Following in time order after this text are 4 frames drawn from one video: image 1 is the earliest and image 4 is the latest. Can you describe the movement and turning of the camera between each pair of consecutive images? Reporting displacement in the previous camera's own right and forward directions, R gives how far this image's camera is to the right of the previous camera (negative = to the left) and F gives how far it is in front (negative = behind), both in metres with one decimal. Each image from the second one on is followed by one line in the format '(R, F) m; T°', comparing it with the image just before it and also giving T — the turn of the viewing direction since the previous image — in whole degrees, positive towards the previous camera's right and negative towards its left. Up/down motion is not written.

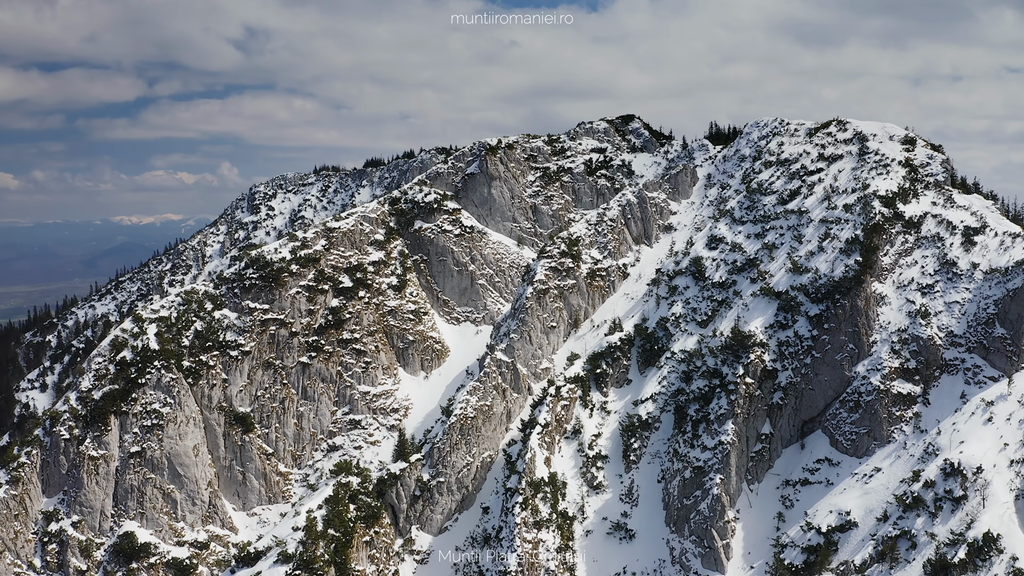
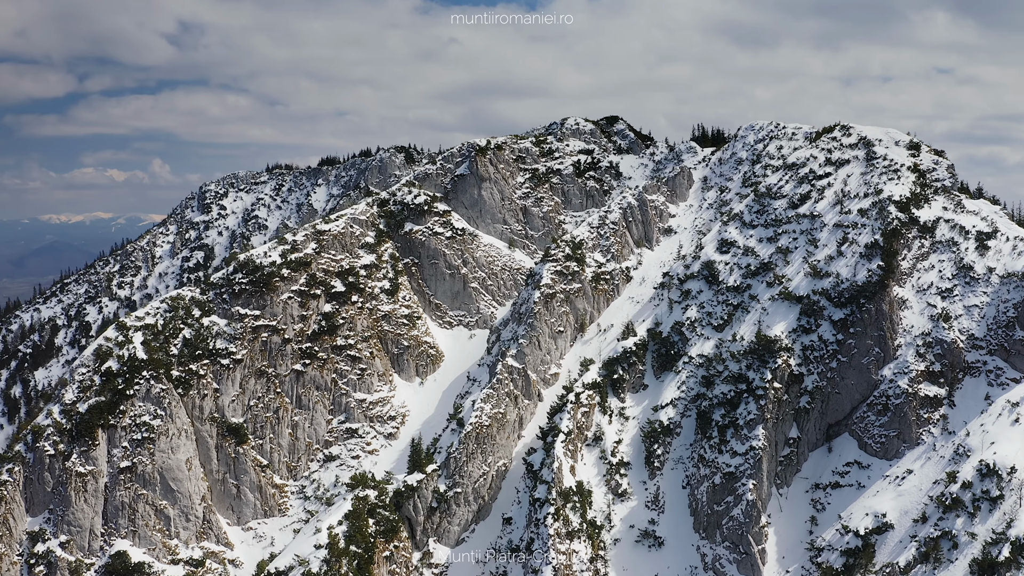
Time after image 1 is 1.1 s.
(-6.8, +1.7) m; +4°
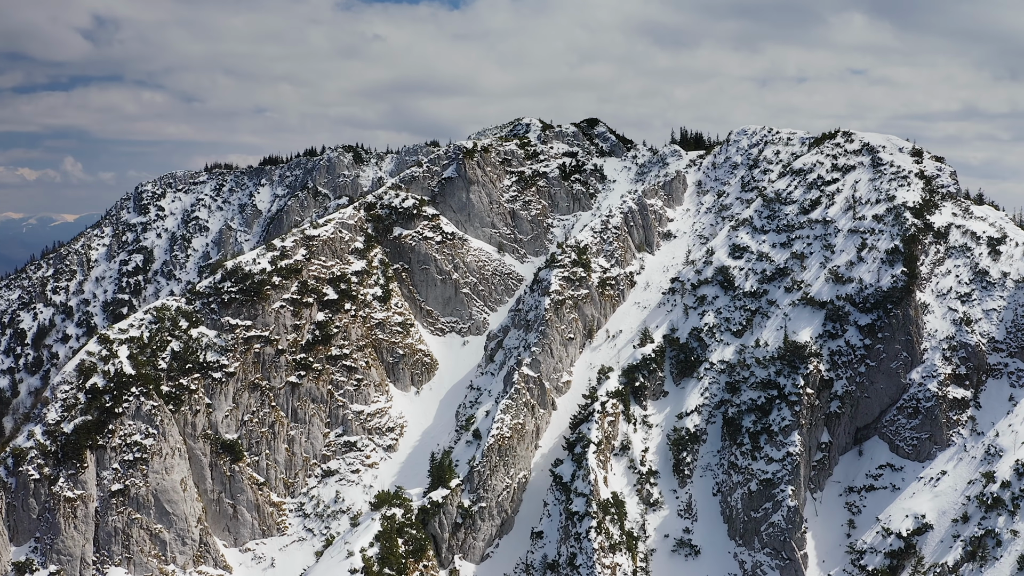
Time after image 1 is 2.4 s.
(-8.2, +2.1) m; +5°
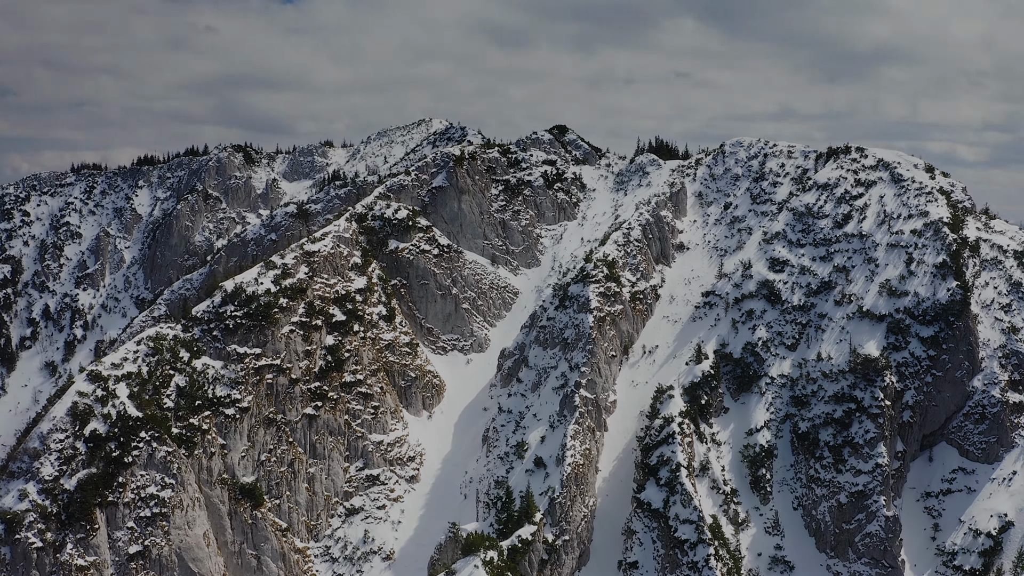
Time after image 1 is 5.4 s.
(-18.5, +4.8) m; +10°
